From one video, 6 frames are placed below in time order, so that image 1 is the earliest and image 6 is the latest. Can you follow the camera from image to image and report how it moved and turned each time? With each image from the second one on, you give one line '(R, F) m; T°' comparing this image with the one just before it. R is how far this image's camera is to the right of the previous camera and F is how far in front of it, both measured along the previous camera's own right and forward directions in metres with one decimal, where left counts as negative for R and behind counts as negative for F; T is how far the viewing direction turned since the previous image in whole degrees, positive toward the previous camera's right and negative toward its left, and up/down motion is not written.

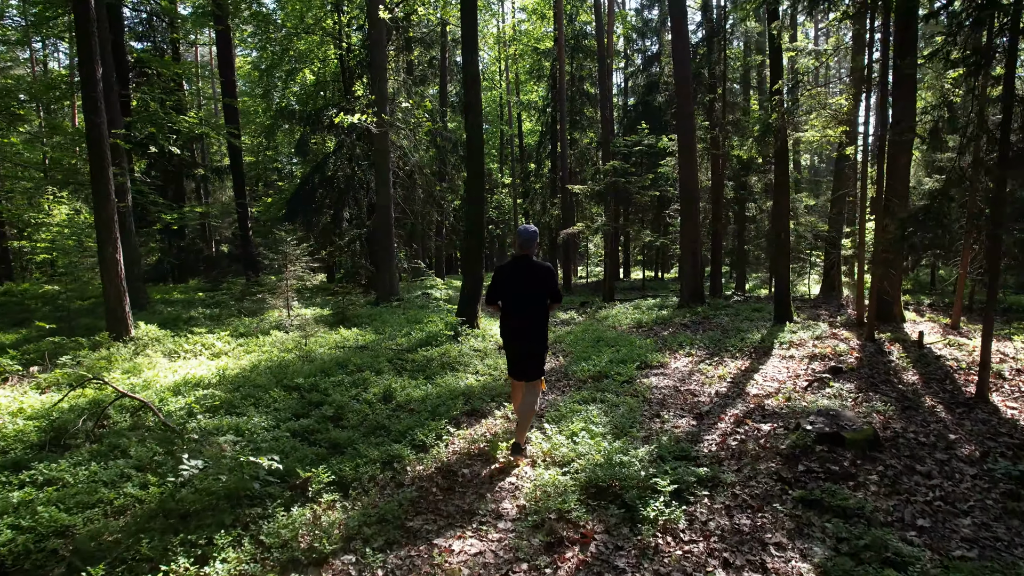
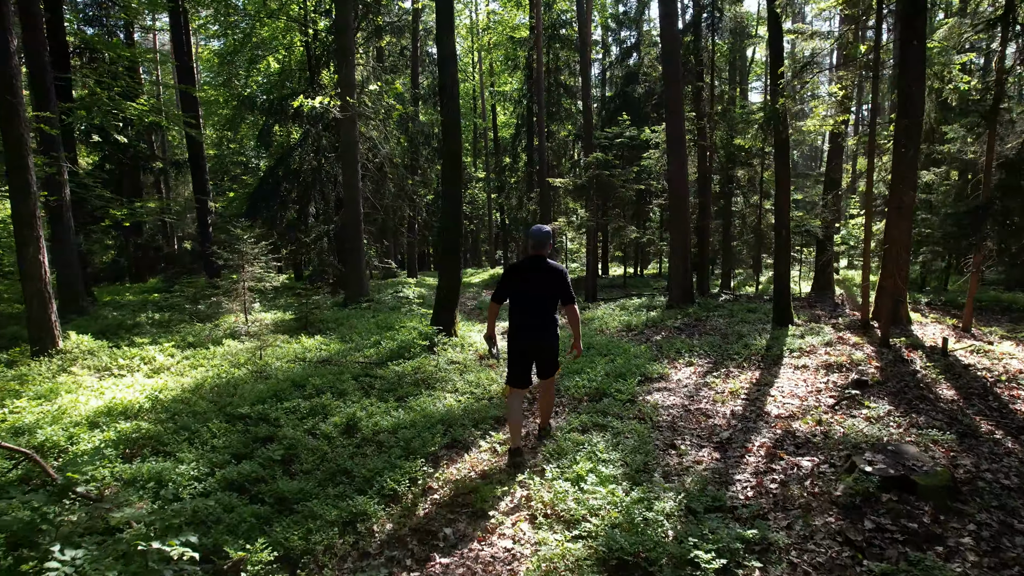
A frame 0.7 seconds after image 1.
(-0.1, +0.9) m; +2°
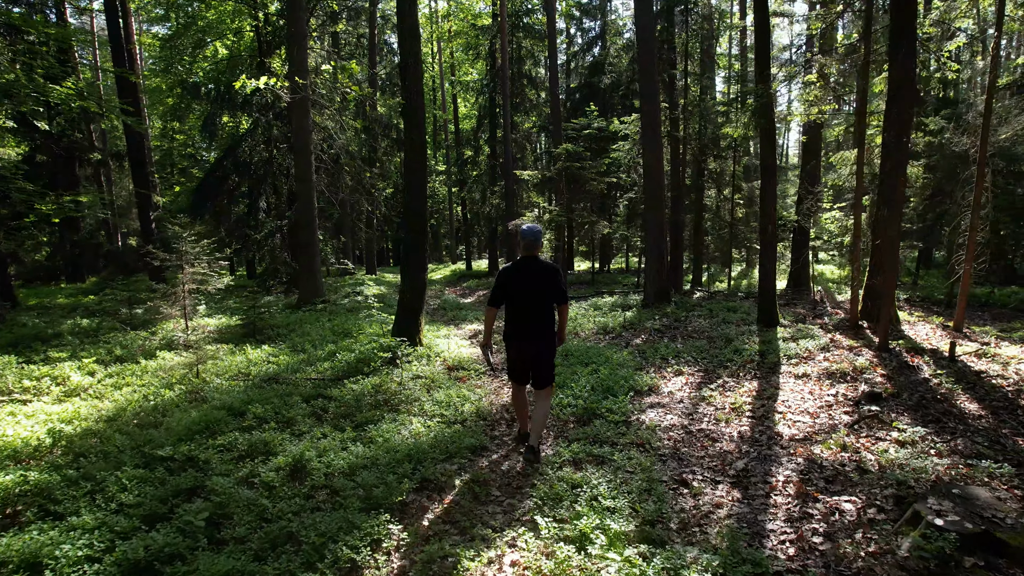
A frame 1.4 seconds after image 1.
(-0.1, +0.8) m; +3°
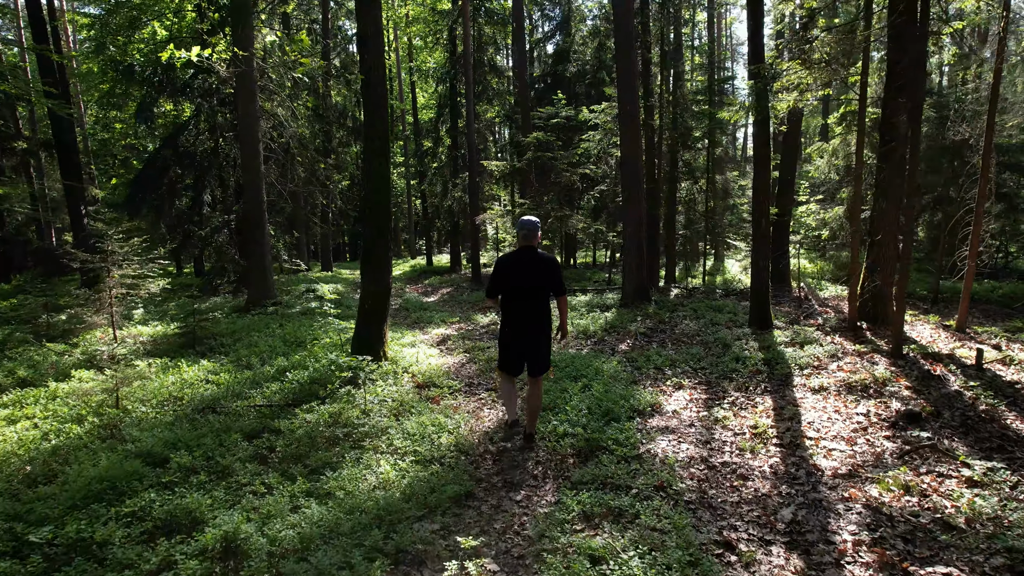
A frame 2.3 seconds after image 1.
(-0.2, +0.9) m; +4°
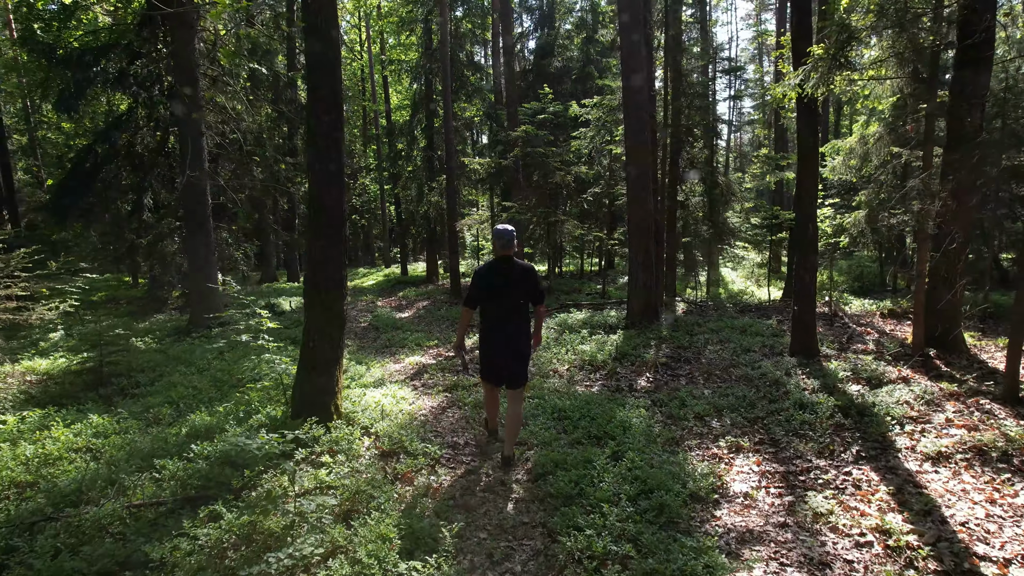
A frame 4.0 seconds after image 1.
(-0.2, +1.7) m; +2°
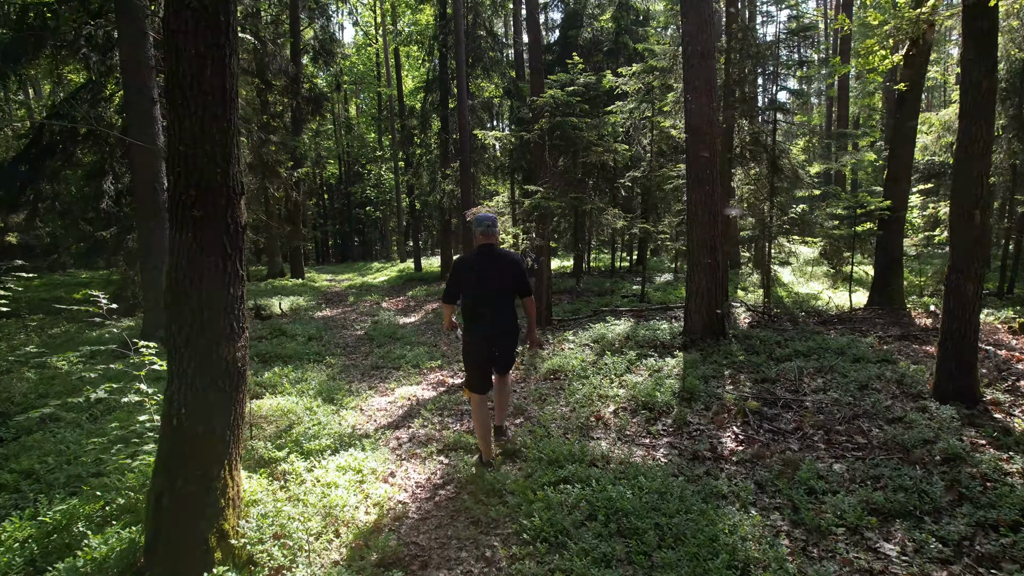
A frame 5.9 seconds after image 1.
(0.0, +2.2) m; -2°
